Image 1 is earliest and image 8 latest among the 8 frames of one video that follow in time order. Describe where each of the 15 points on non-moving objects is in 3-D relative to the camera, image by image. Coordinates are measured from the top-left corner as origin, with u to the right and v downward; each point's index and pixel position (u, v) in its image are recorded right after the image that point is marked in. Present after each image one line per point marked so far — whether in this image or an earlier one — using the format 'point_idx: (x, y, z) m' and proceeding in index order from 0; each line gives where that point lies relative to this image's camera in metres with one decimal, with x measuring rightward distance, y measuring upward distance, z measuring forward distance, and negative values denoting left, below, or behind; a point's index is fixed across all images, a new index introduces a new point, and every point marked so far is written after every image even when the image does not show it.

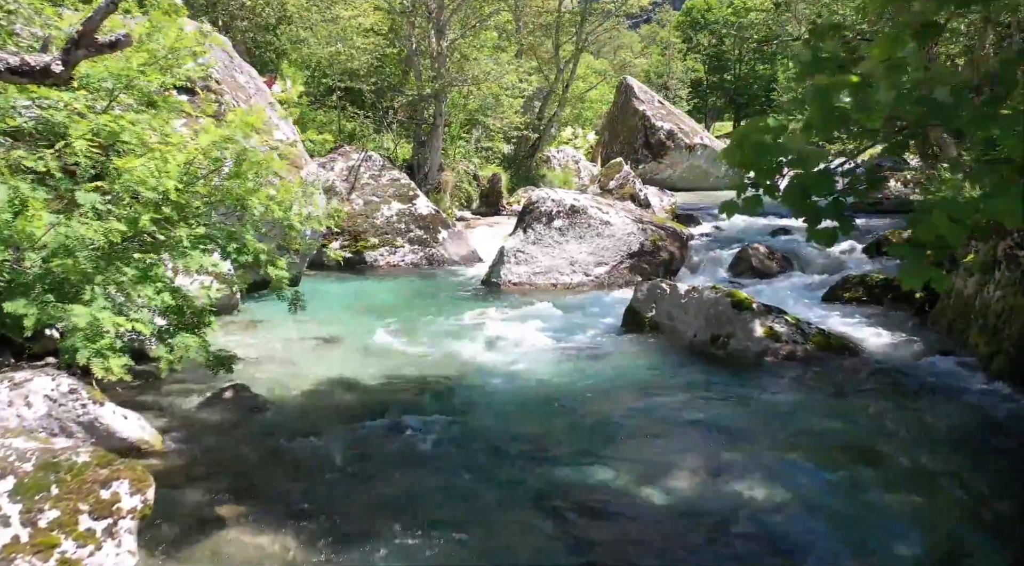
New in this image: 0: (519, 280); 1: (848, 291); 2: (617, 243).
0: (+0.1, +0.1, +12.7) m
1: (+4.3, -0.1, +10.4) m
2: (+1.6, +0.6, +12.7) m
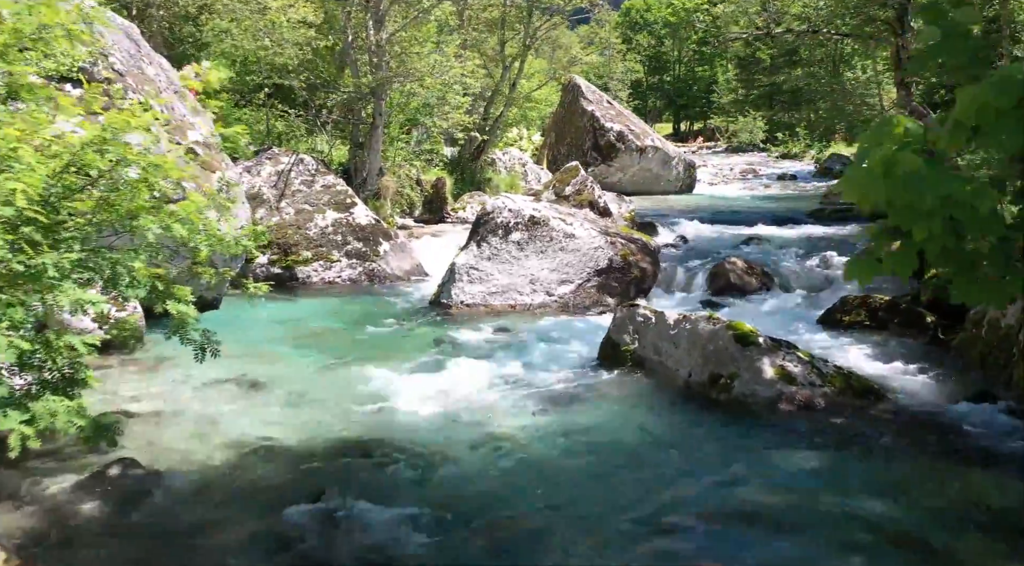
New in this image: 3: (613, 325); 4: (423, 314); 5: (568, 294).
0: (-0.5, -0.2, +11.2) m
1: (+3.8, -0.4, +9.2) m
2: (+0.9, +0.3, +11.3) m
3: (+1.0, -0.4, +8.4) m
4: (-1.2, -0.5, +10.9) m
5: (+0.8, -0.2, +11.1) m
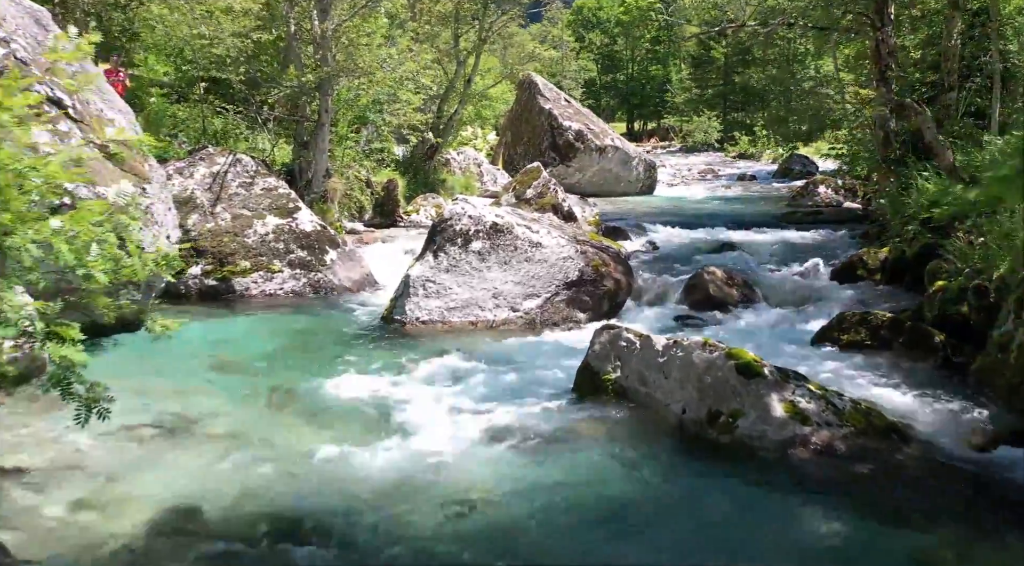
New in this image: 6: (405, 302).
0: (-1.0, -0.4, +10.1) m
1: (+3.4, -0.5, +8.4) m
2: (+0.5, +0.2, +10.3) m
3: (+0.7, -0.6, +7.4) m
4: (-1.6, -0.6, +9.8) m
5: (+0.3, -0.3, +10.1) m
6: (-1.3, -0.2, +10.2) m
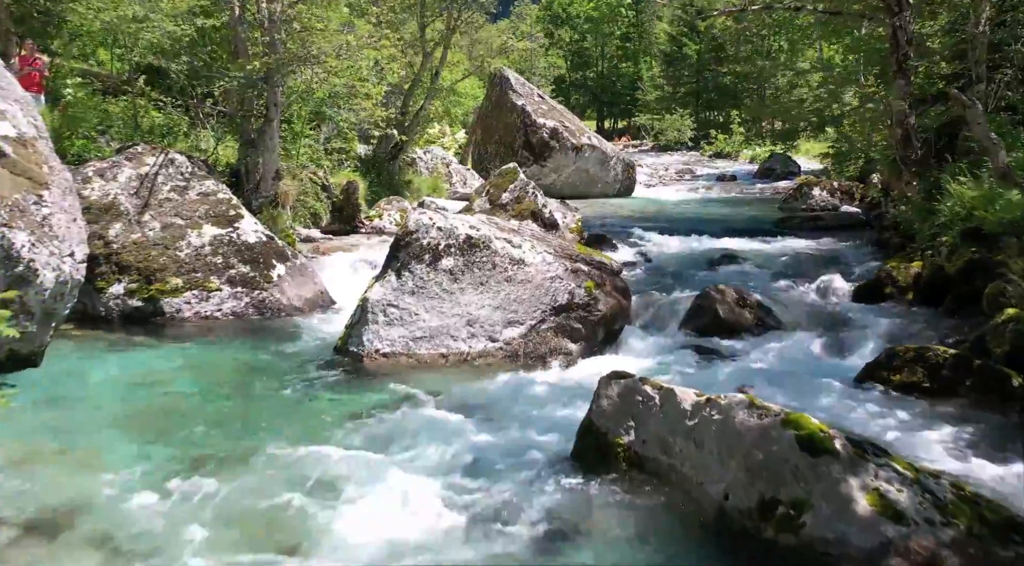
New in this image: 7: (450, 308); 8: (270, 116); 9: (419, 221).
0: (-1.2, -0.7, +8.4) m
1: (+3.3, -0.8, +6.9) m
2: (+0.2, -0.1, +8.7) m
3: (+0.6, -0.9, +5.8) m
4: (-1.9, -0.9, +8.1) m
5: (+0.1, -0.6, +8.4) m
6: (-1.6, -0.5, +8.5) m
7: (-0.6, -0.3, +8.6) m
8: (-4.3, +3.0, +14.5) m
9: (-1.0, +0.7, +9.2) m
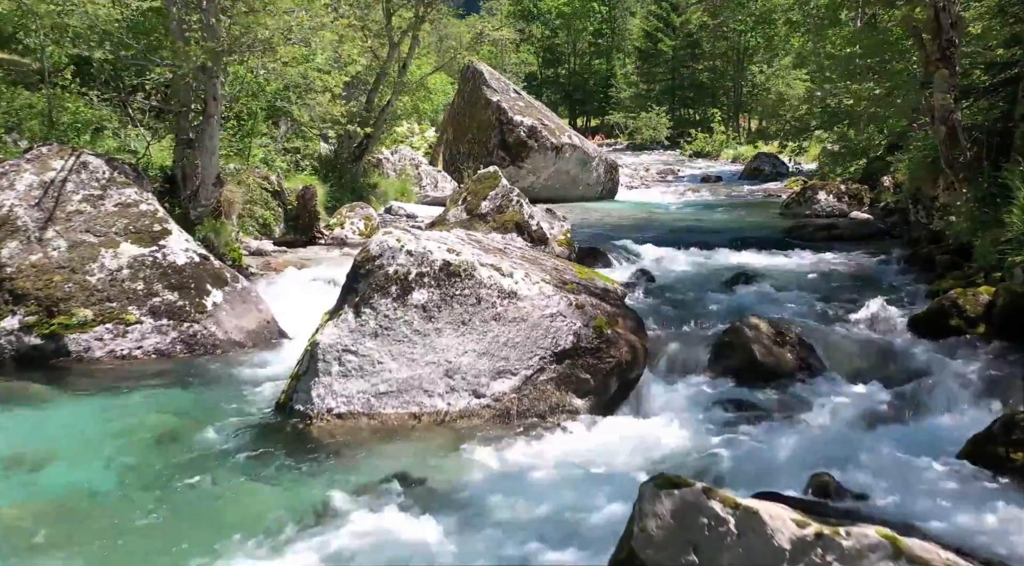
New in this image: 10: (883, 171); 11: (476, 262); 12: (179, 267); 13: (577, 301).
0: (-1.3, -1.0, +6.5) m
1: (+3.3, -1.1, +5.2) m
2: (+0.1, -0.4, +6.9) m
3: (+0.6, -1.2, +4.0) m
4: (-1.9, -1.3, +6.2) m
5: (0.0, -0.9, +6.6) m
6: (-1.6, -0.8, +6.6) m
7: (-0.7, -0.6, +6.8) m
8: (-4.6, +2.6, +12.5) m
9: (-1.2, +0.4, +7.3) m
10: (+8.3, +2.5, +18.4) m
11: (-0.3, +0.2, +7.2) m
12: (-3.9, +0.2, +9.5) m
13: (+0.6, -0.2, +7.1) m
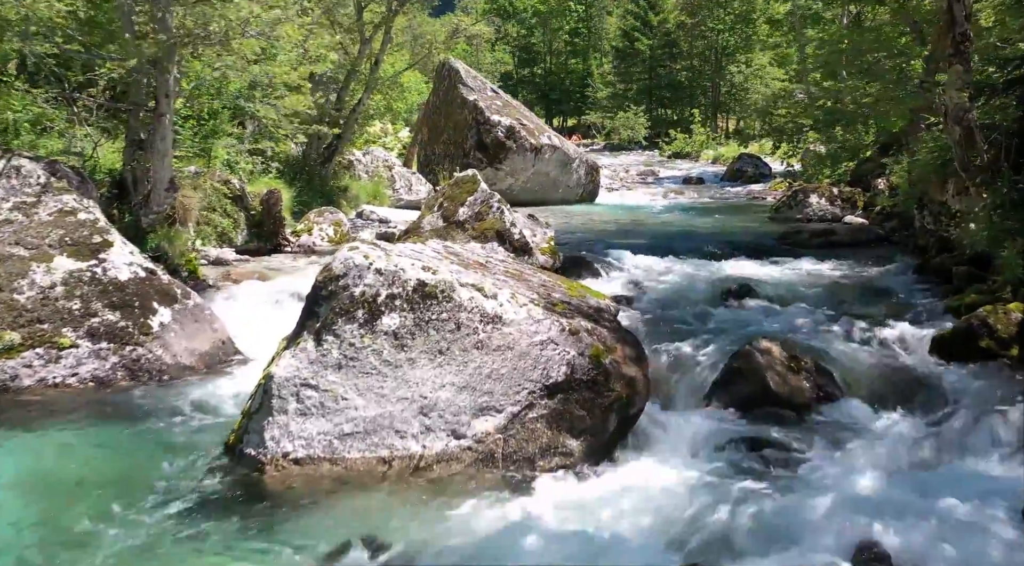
0: (-1.4, -1.2, +5.6) m
1: (+3.2, -1.2, +4.4) m
2: (0.0, -0.6, +6.0) m
3: (+0.6, -1.4, +3.1) m
4: (-2.0, -1.4, +5.3) m
5: (-0.1, -1.1, +5.7) m
6: (-1.7, -1.0, +5.7) m
7: (-0.8, -0.8, +5.9) m
8: (-4.9, +2.5, +11.5) m
9: (-1.3, +0.2, +6.4) m
10: (+7.9, +2.4, +17.7) m
11: (-0.5, 0.0, +6.3) m
12: (-4.1, 0.0, +8.5) m
13: (+0.4, -0.3, +6.3) m
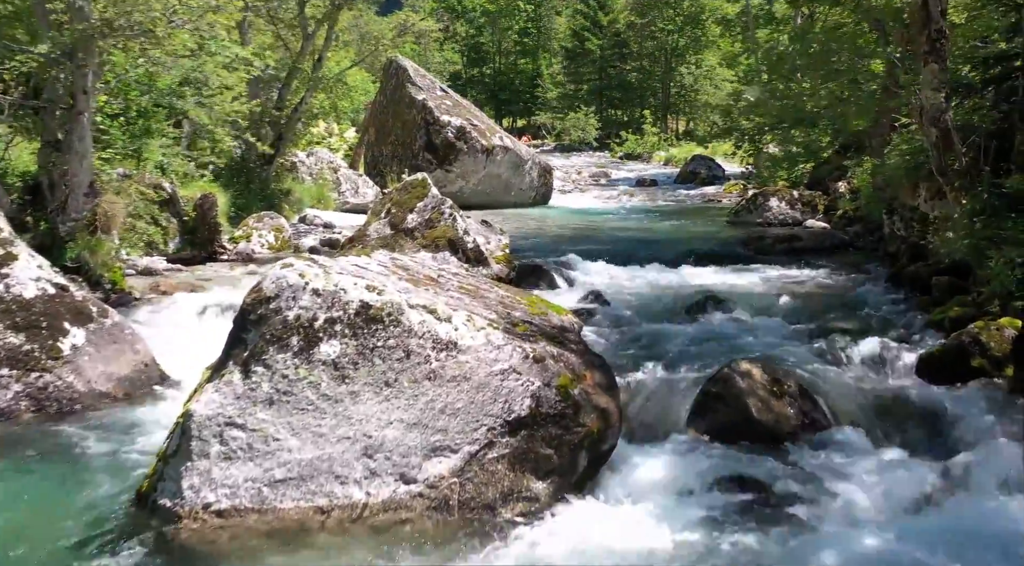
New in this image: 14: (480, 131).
0: (-1.7, -1.3, +4.8) m
1: (+3.0, -1.3, +3.9) m
2: (-0.3, -0.7, +5.3) m
3: (+0.5, -1.5, +2.5) m
4: (-2.2, -1.6, +4.5) m
5: (-0.4, -1.2, +5.0) m
6: (-2.0, -1.2, +4.9) m
7: (-1.1, -0.9, +5.1) m
8: (-5.5, +2.3, +10.5) m
9: (-1.6, 0.0, +5.6) m
10: (+6.8, +2.3, +17.5) m
11: (-0.8, -0.1, +5.6) m
12: (-4.5, -0.2, +7.6) m
13: (+0.1, -0.5, +5.6) m
14: (-0.8, +3.7, +20.0) m
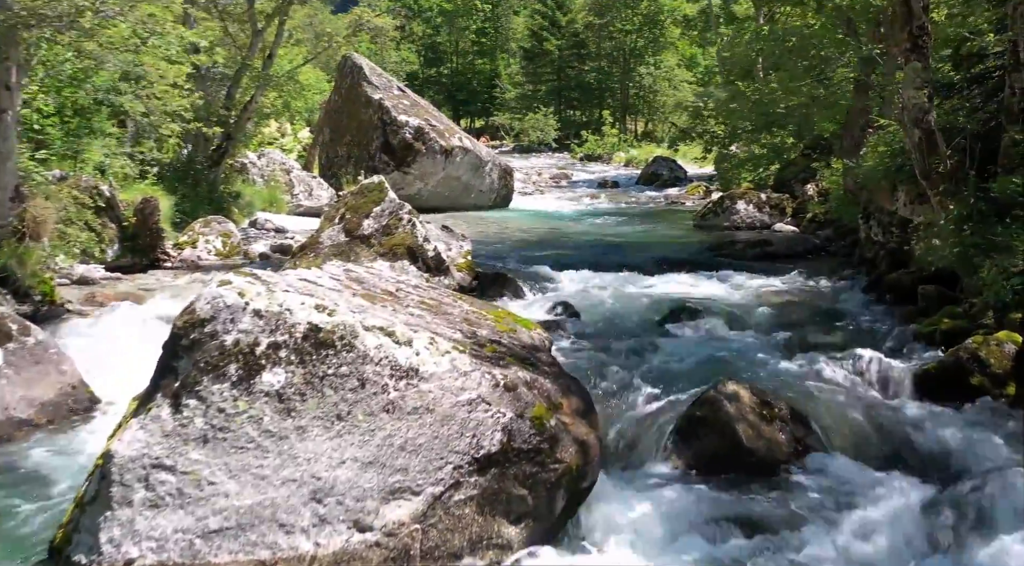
0: (-1.8, -1.5, +4.2) m
1: (+2.9, -1.4, +3.5) m
2: (-0.4, -0.8, +4.7) m
3: (+0.5, -1.6, +1.9) m
4: (-2.4, -1.7, +3.8) m
5: (-0.6, -1.3, +4.4) m
6: (-2.1, -1.3, +4.2) m
7: (-1.3, -1.0, +4.5) m
8: (-6.0, +2.1, +9.6) m
9: (-1.8, -0.1, +4.9) m
10: (+6.0, +2.2, +17.3) m
11: (-1.0, -0.2, +5.0) m
12: (-4.8, -0.3, +6.8) m
13: (0.0, -0.6, +5.0) m
14: (-1.7, +3.6, +19.3) m
